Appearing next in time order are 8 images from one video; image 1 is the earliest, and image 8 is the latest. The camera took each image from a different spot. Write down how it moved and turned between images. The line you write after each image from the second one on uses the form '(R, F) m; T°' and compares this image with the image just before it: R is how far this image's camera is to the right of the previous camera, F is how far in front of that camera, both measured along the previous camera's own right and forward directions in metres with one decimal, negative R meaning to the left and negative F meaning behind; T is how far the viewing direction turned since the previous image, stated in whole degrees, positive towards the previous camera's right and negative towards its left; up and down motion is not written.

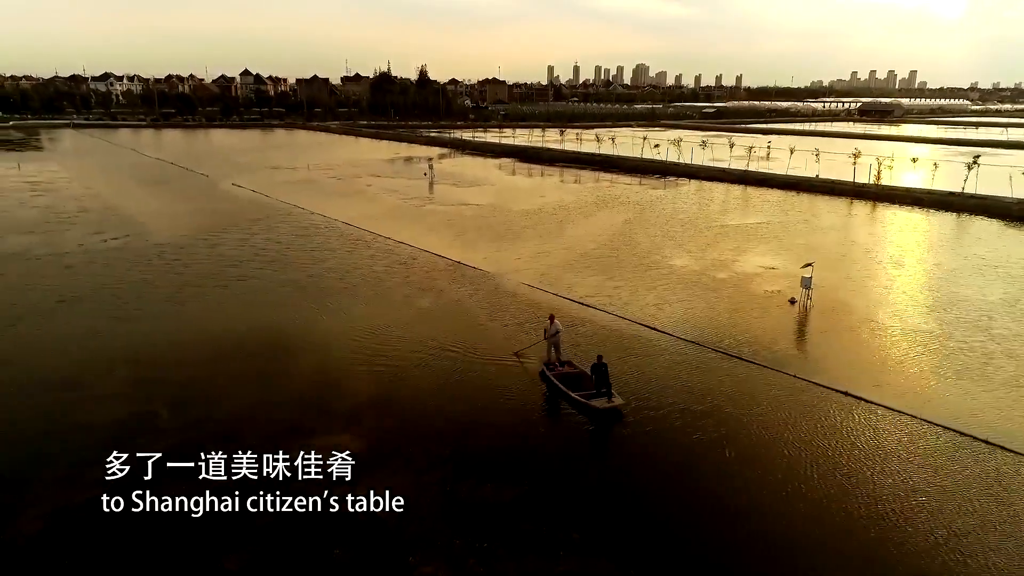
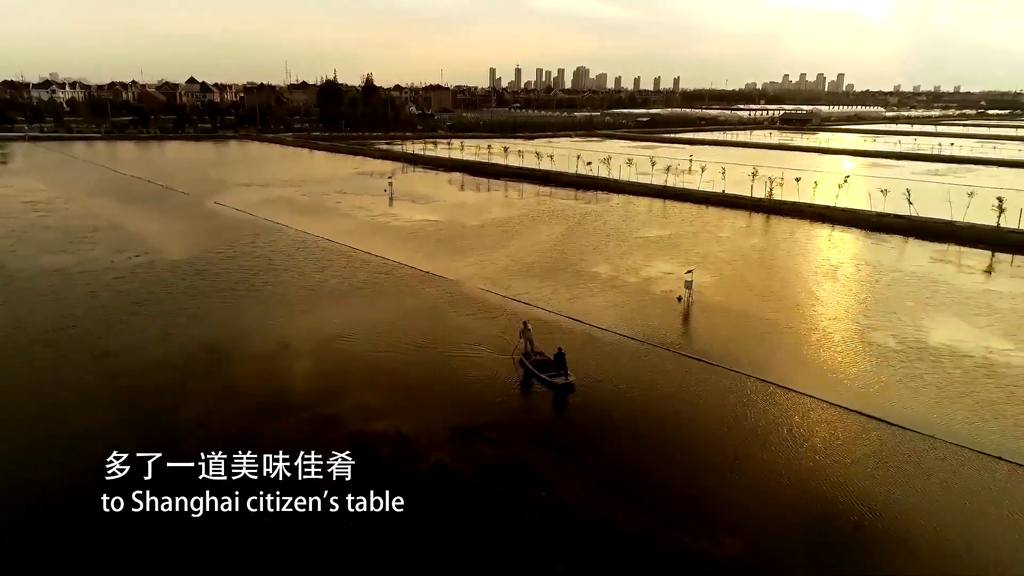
(-0.1, -1.4) m; +4°
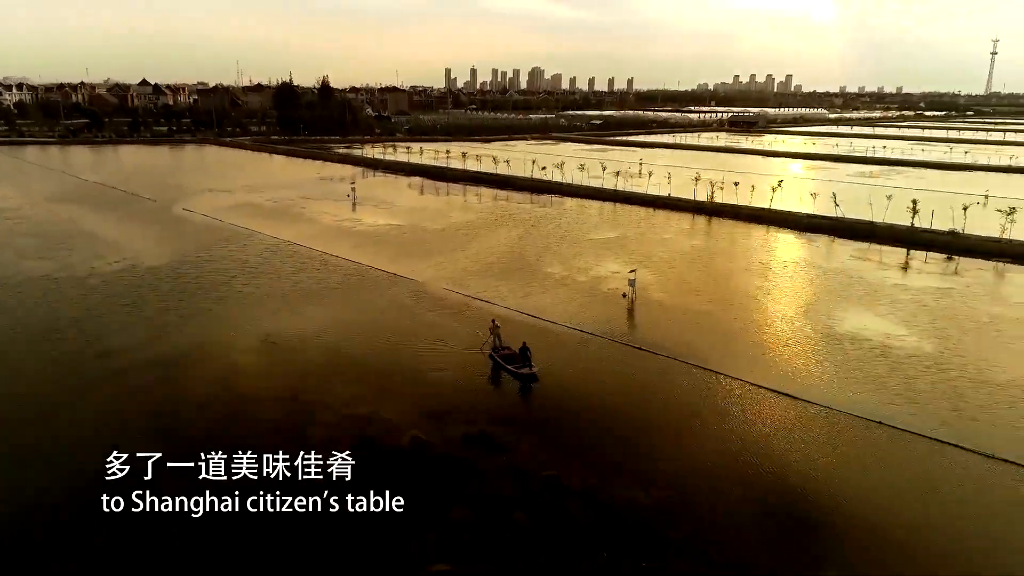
(0.0, -0.6) m; +3°
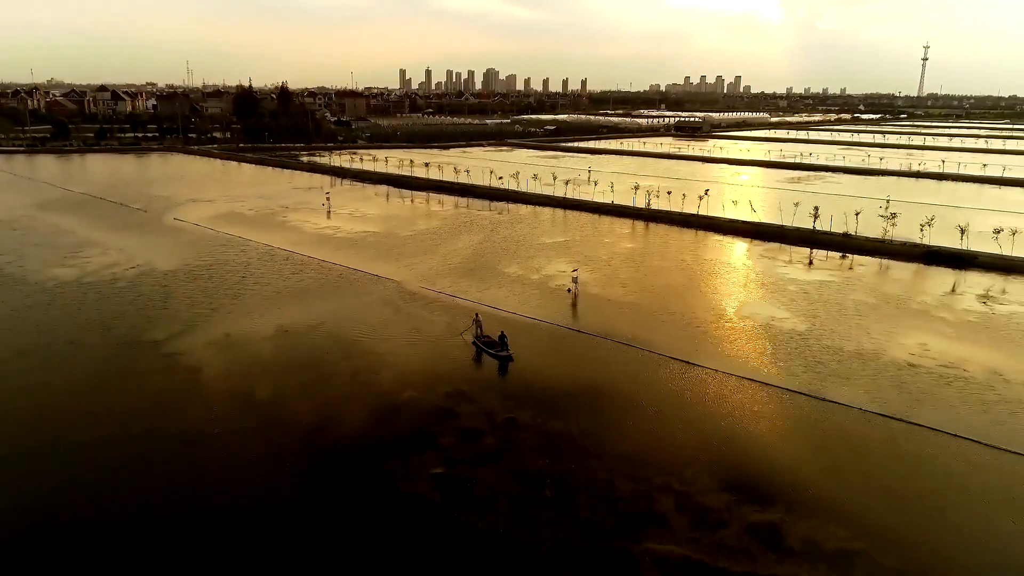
(-0.1, -1.4) m; +3°
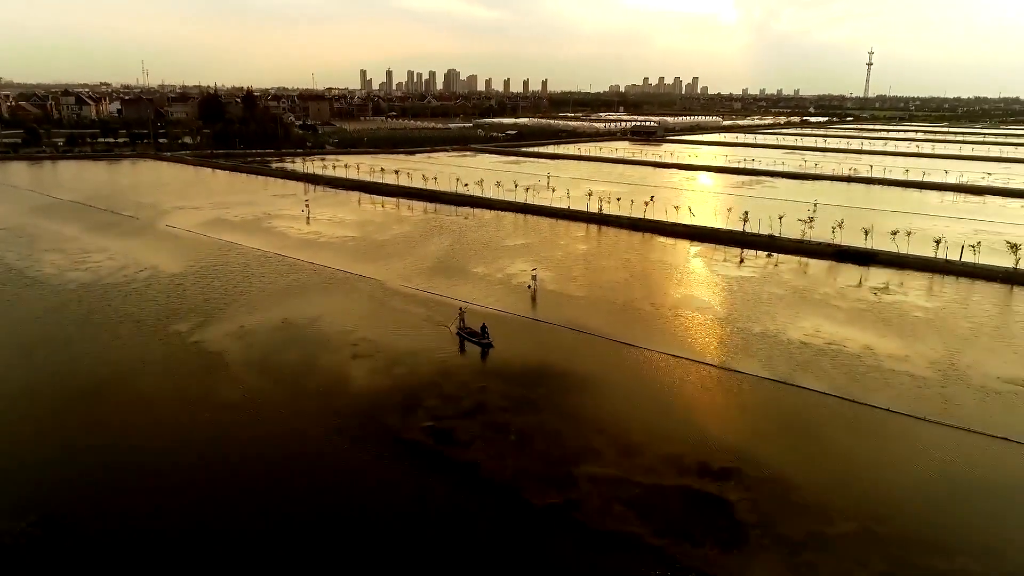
(-0.1, -1.3) m; +3°
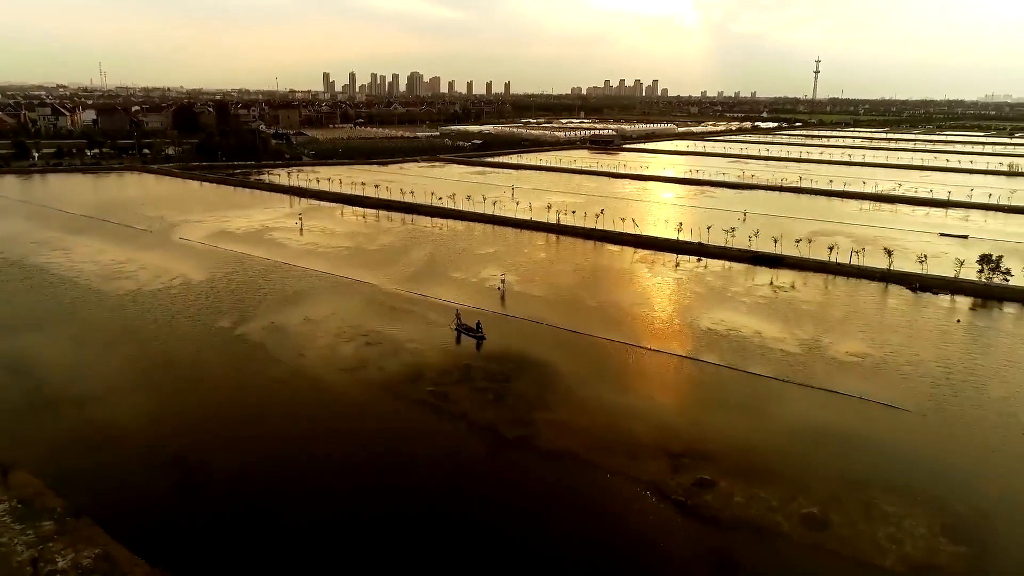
(-0.1, -2.1) m; +3°
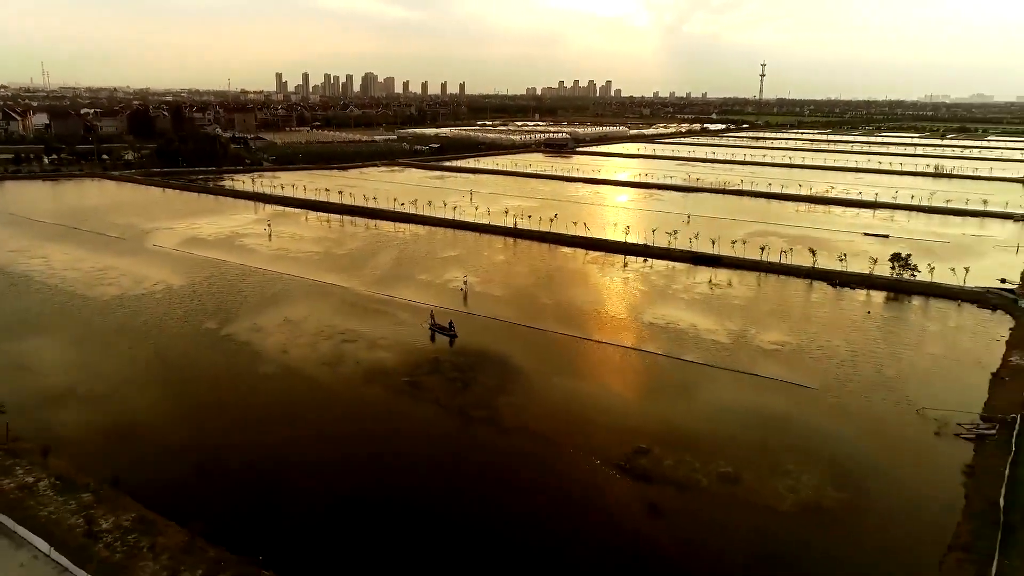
(-0.1, -1.0) m; +3°
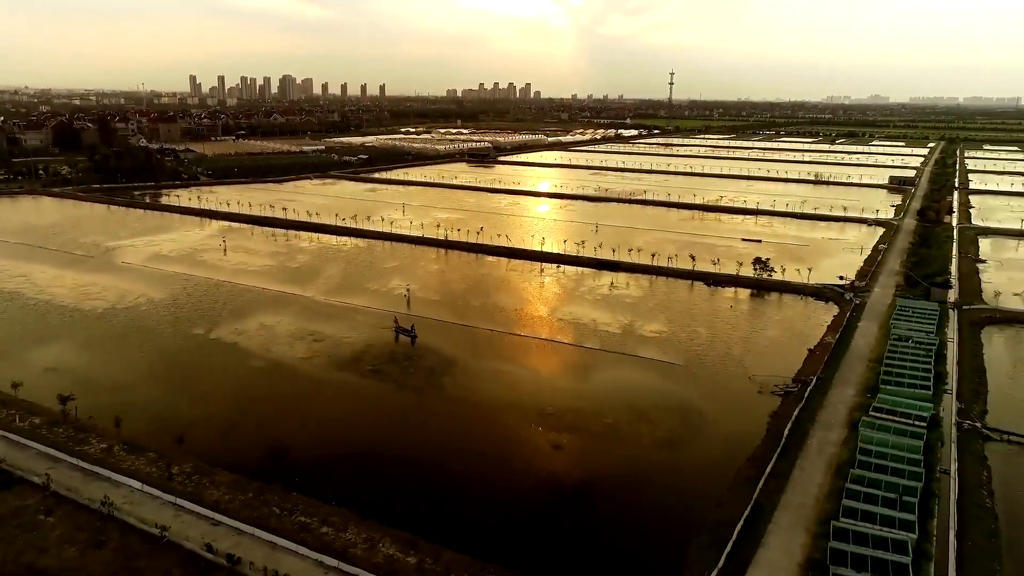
(-0.2, -2.5) m; +6°
